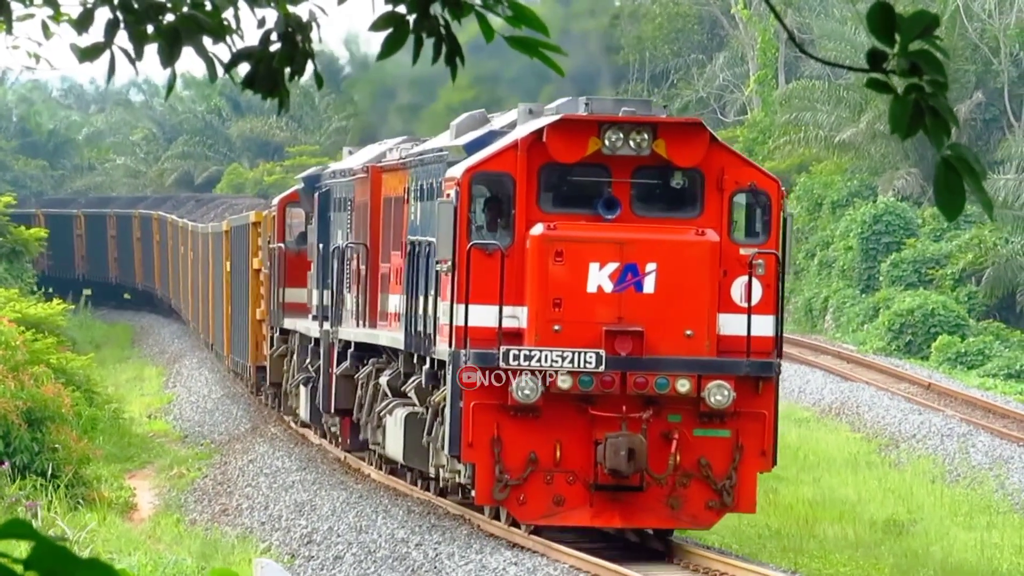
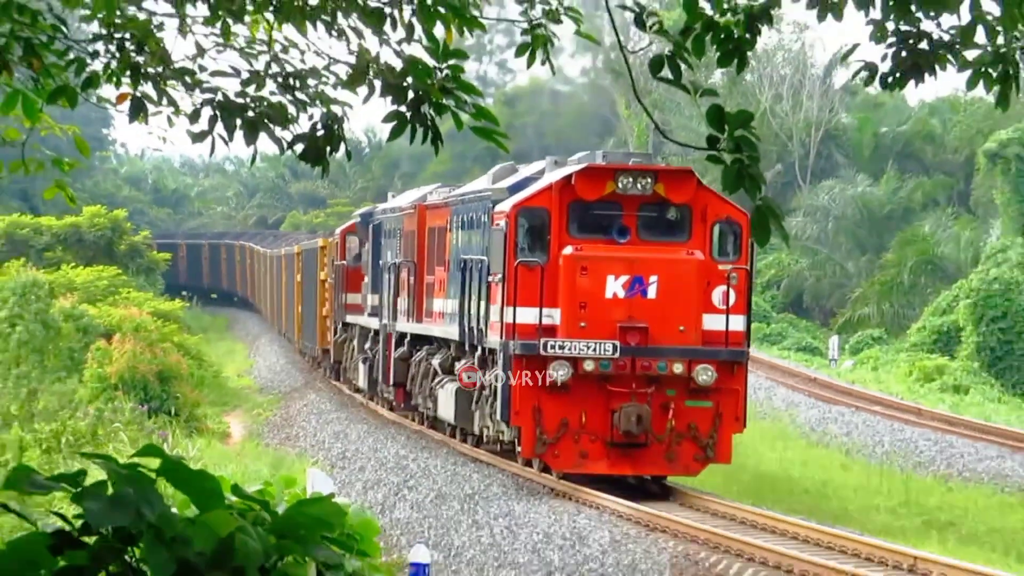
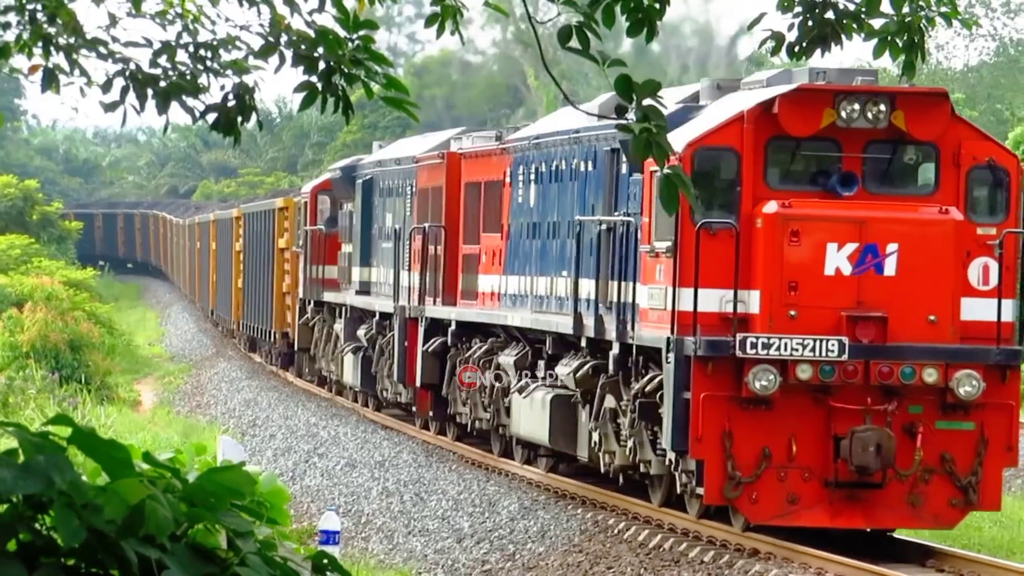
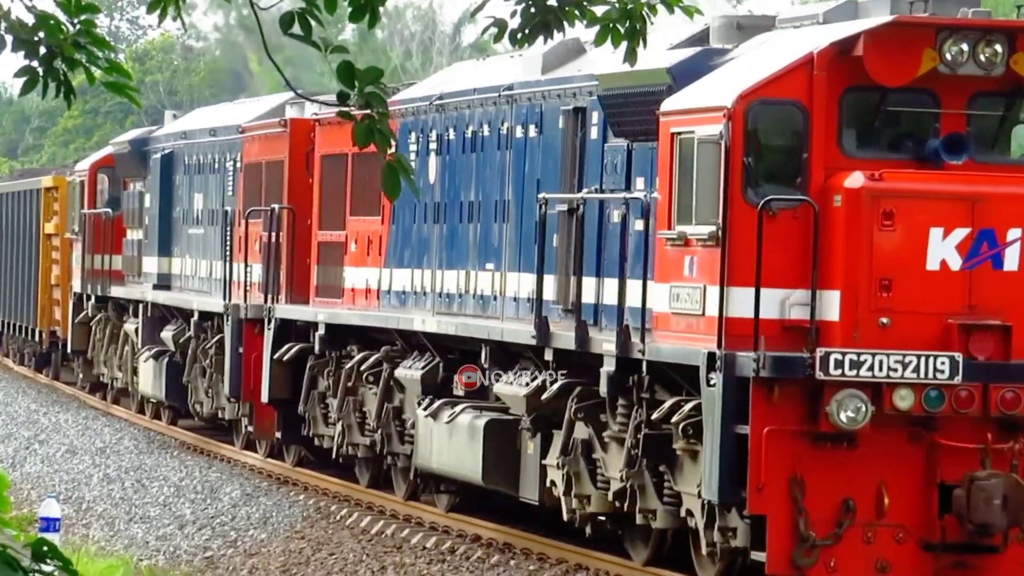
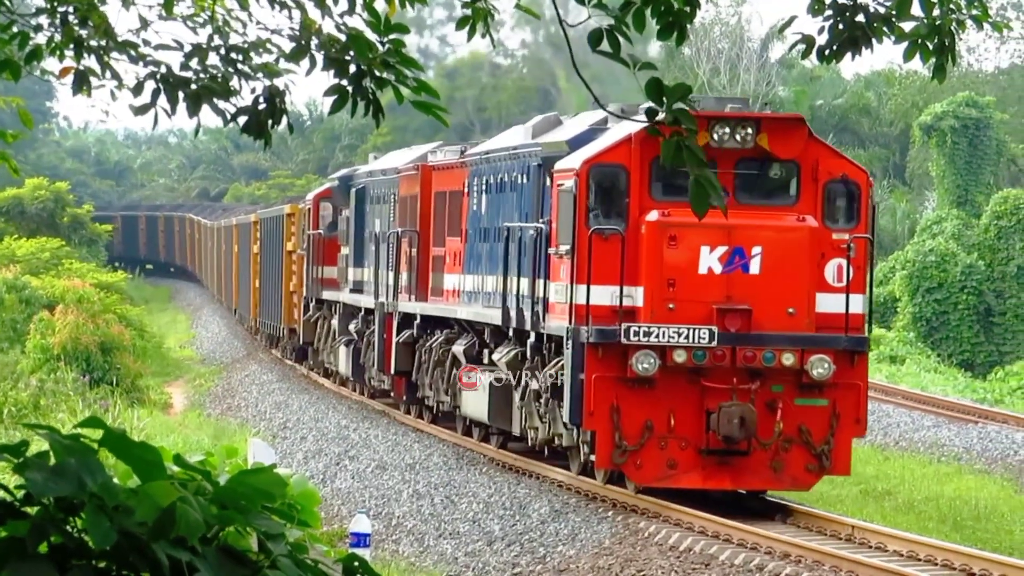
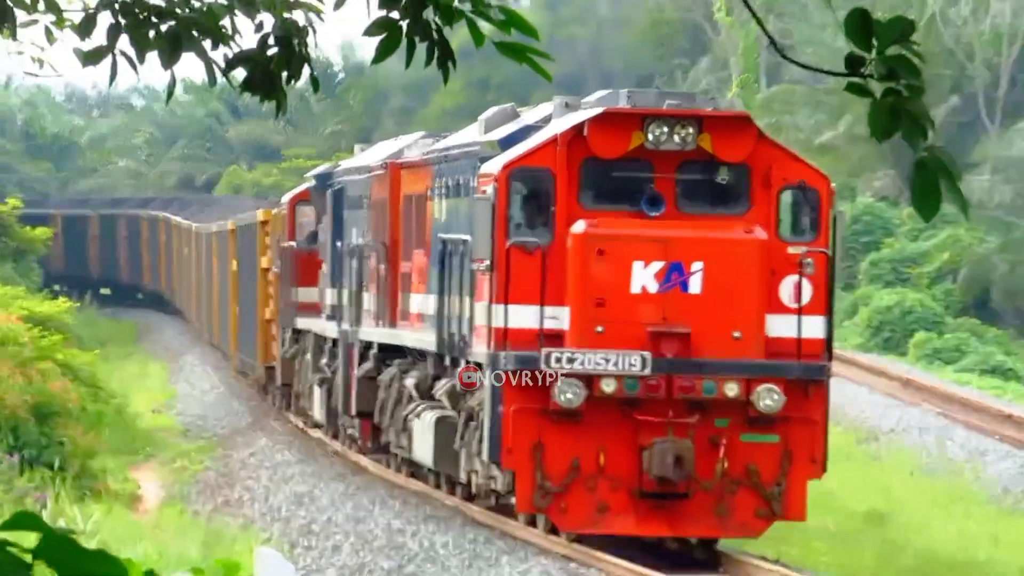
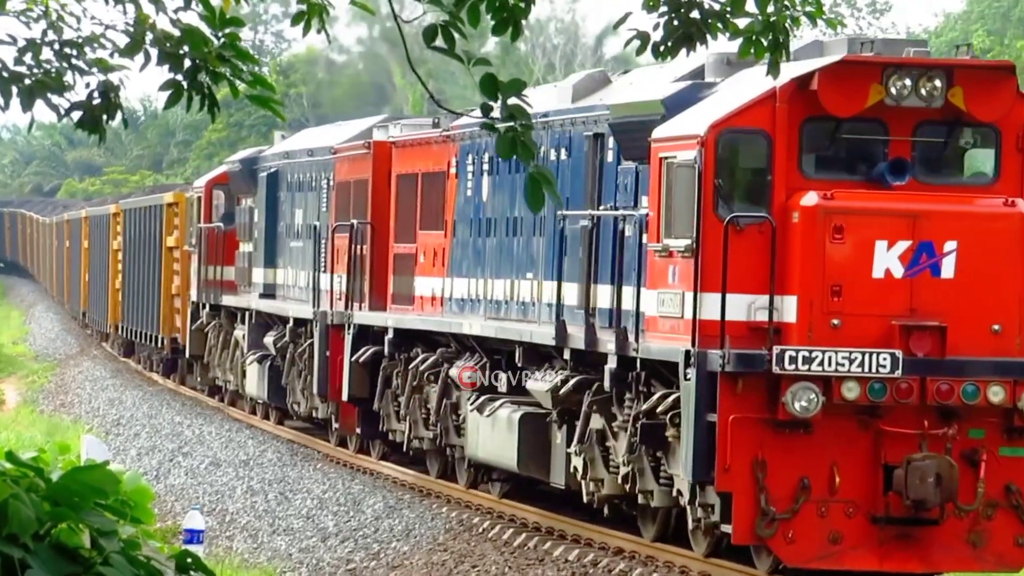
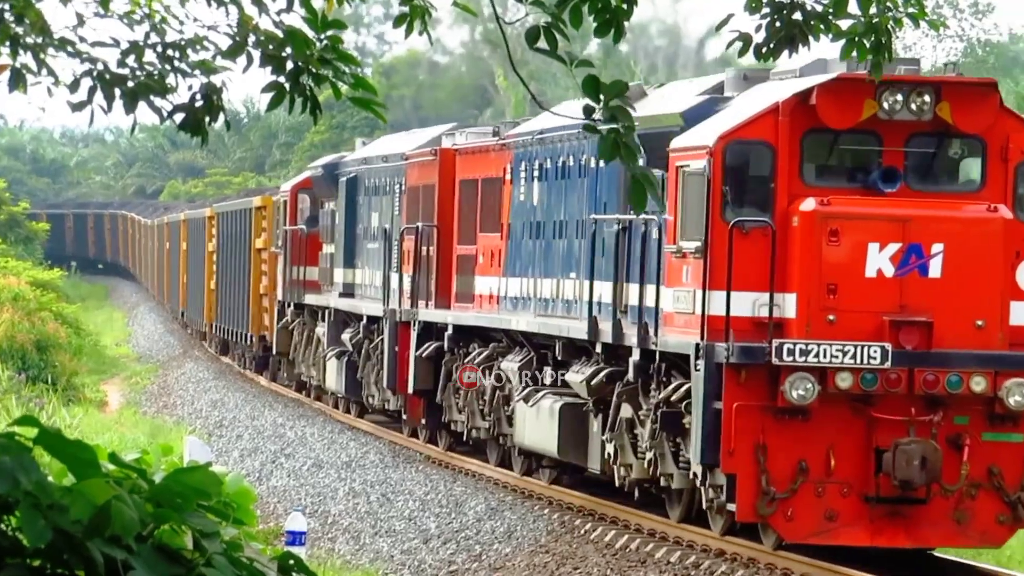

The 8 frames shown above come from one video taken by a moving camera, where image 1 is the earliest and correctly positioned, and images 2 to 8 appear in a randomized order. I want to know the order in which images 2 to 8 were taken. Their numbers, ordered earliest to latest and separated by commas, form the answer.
6, 2, 5, 3, 8, 7, 4
